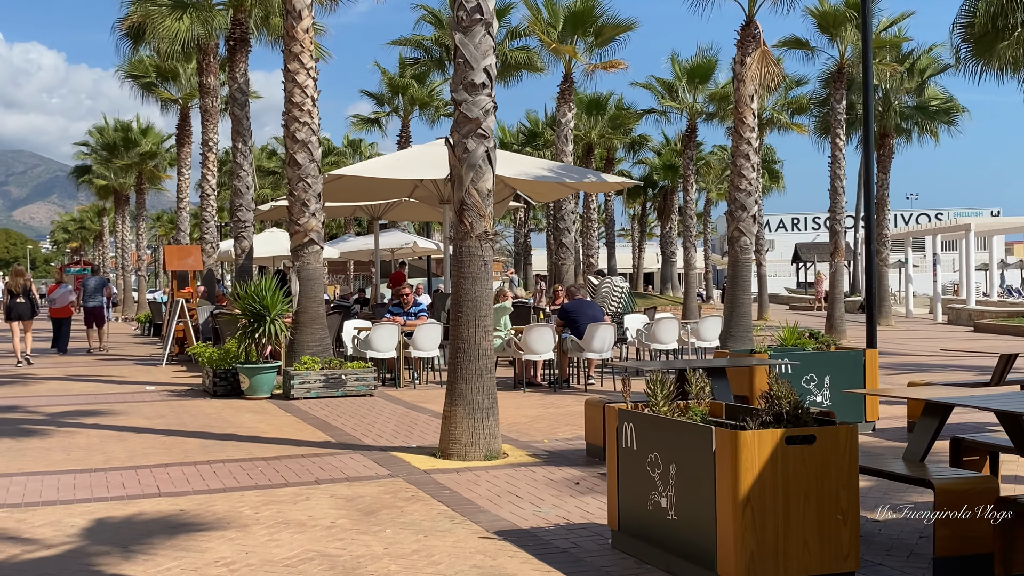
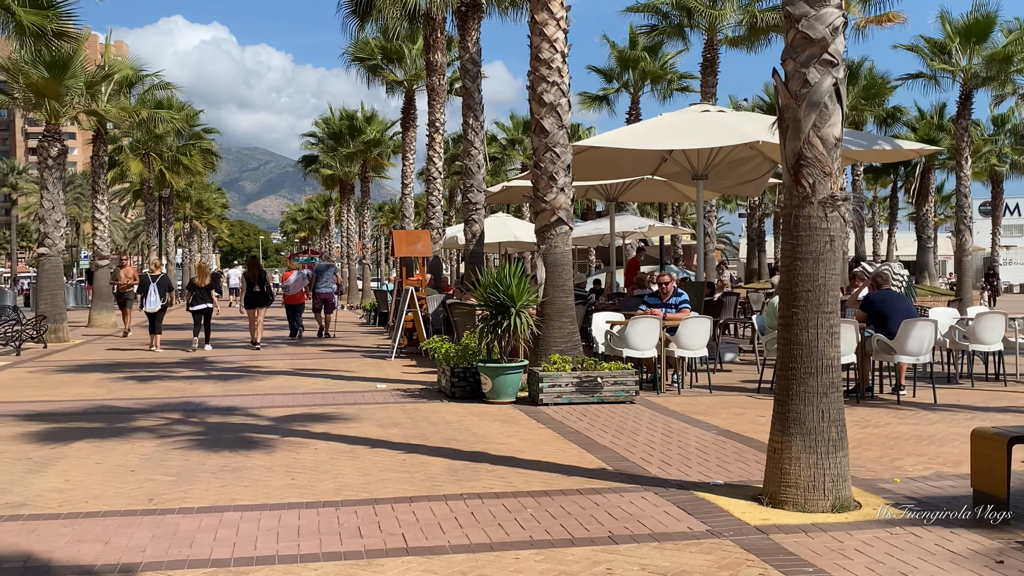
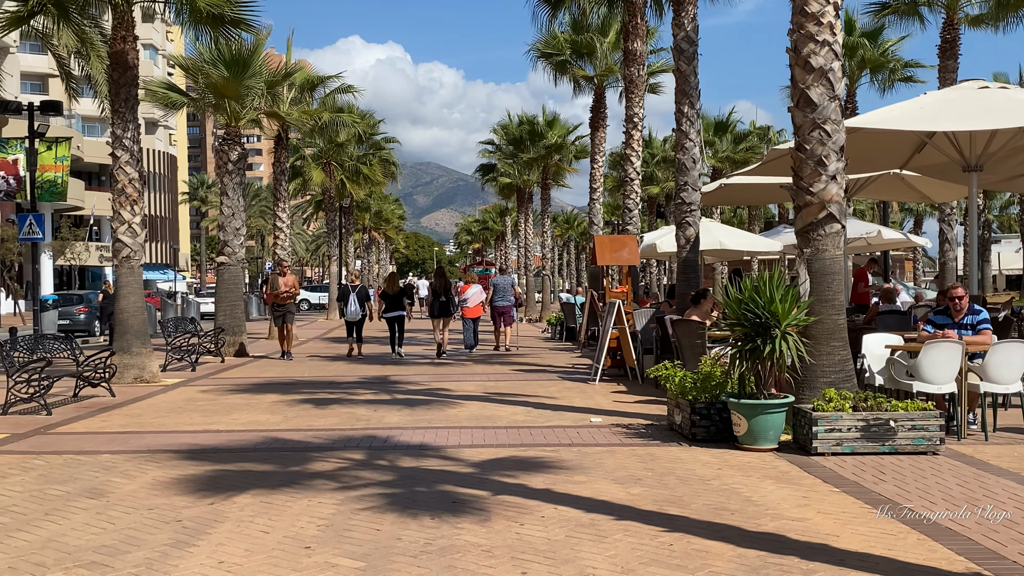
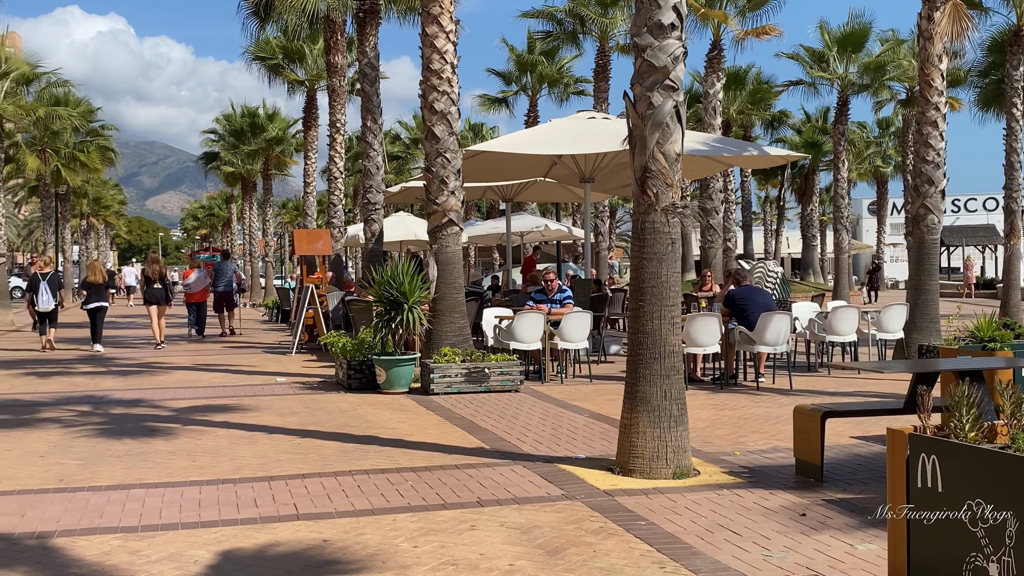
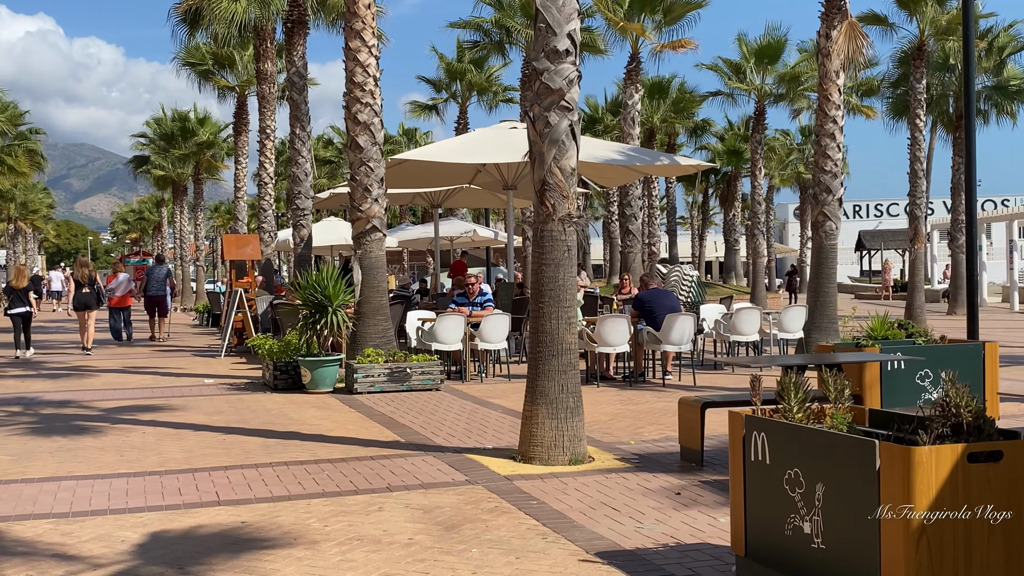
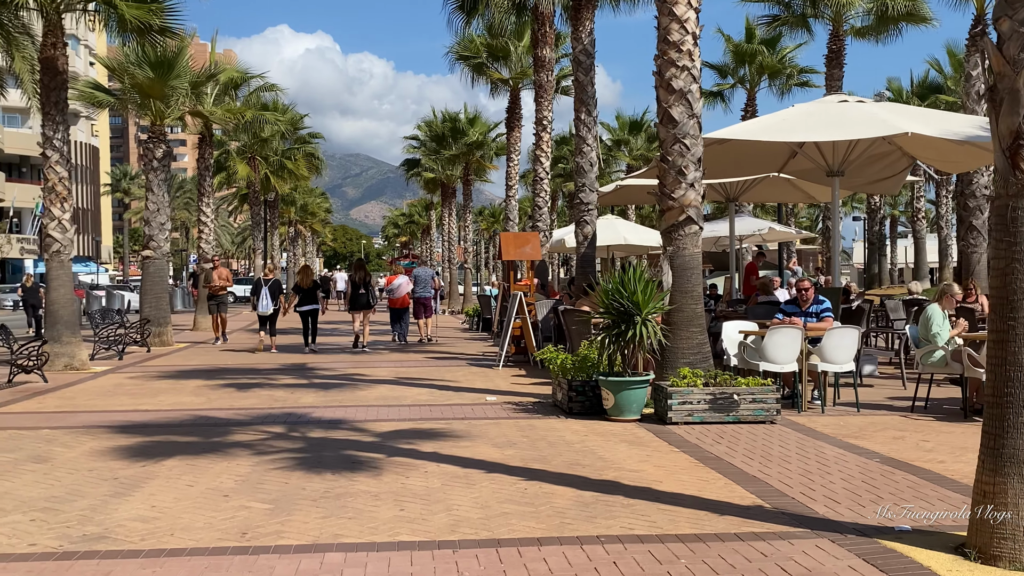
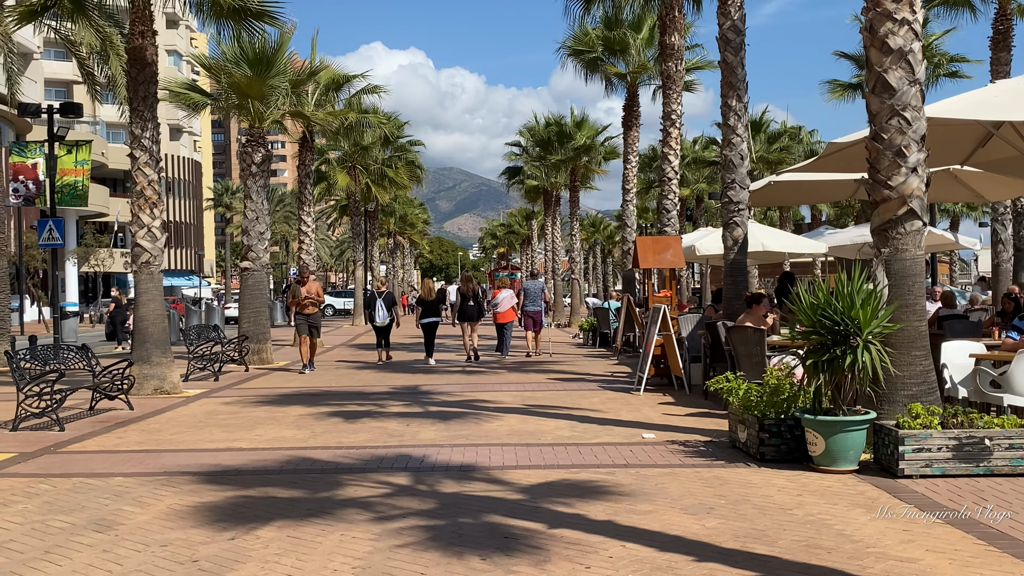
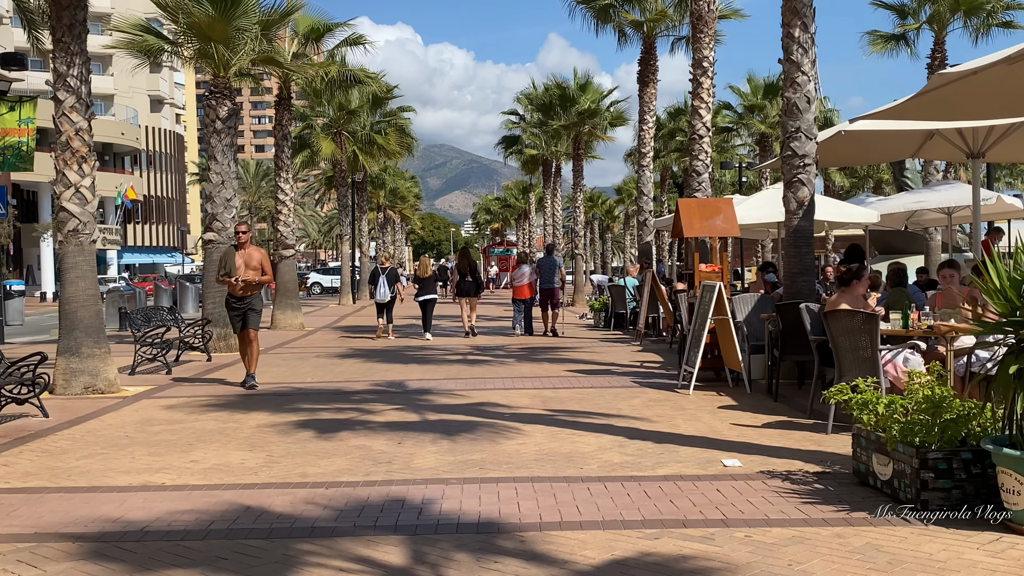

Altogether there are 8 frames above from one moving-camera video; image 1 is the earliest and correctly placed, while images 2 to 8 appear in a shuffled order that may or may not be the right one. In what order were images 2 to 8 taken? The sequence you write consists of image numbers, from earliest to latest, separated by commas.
5, 4, 2, 6, 3, 7, 8
